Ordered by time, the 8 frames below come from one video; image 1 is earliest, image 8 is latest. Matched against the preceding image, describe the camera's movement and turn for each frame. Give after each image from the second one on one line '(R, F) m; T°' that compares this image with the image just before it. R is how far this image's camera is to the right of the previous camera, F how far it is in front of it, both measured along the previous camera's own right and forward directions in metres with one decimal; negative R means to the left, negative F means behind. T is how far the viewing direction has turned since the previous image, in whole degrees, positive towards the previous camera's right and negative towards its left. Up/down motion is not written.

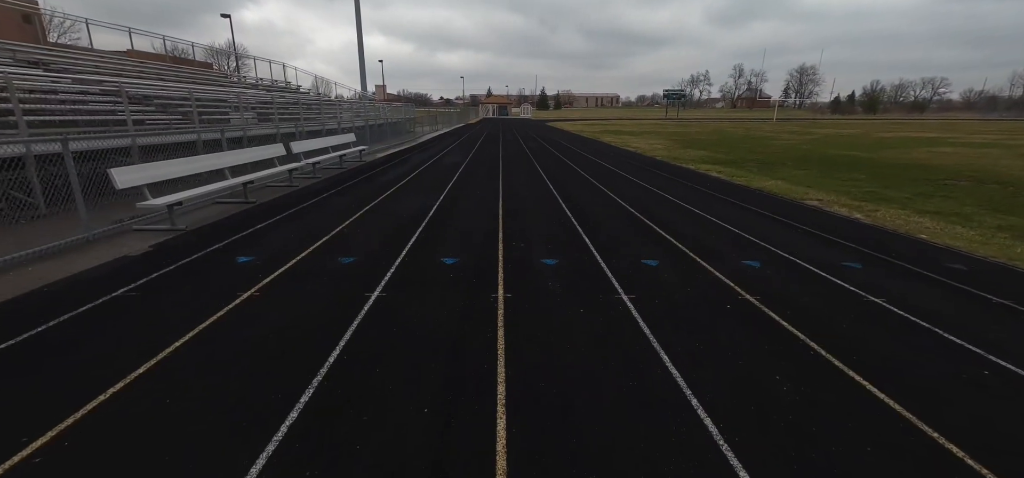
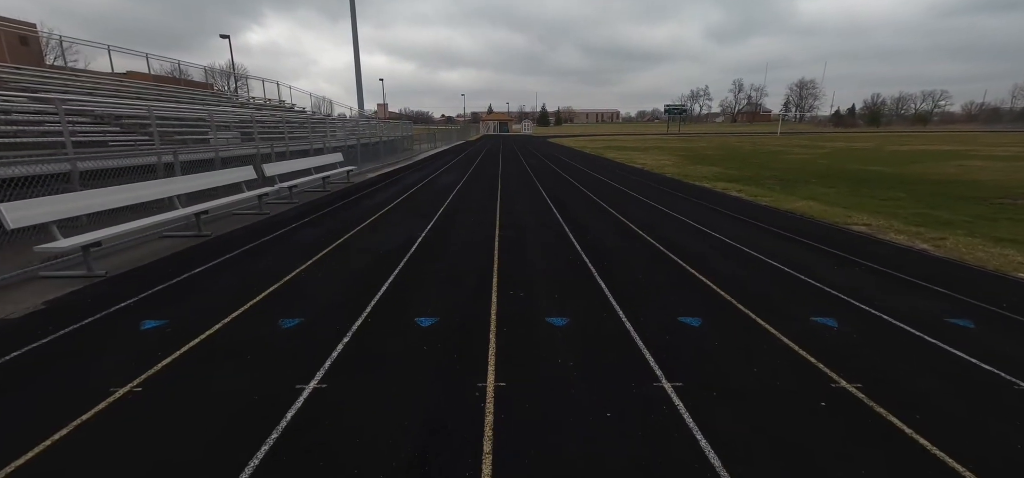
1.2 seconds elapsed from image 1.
(+0.1, +1.5) m; 0°
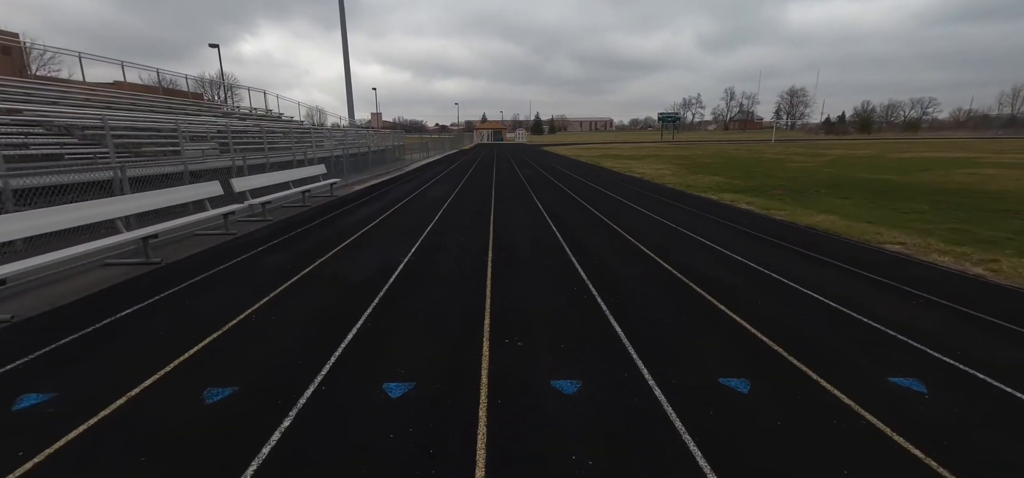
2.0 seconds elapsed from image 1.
(0.0, +1.1) m; +1°
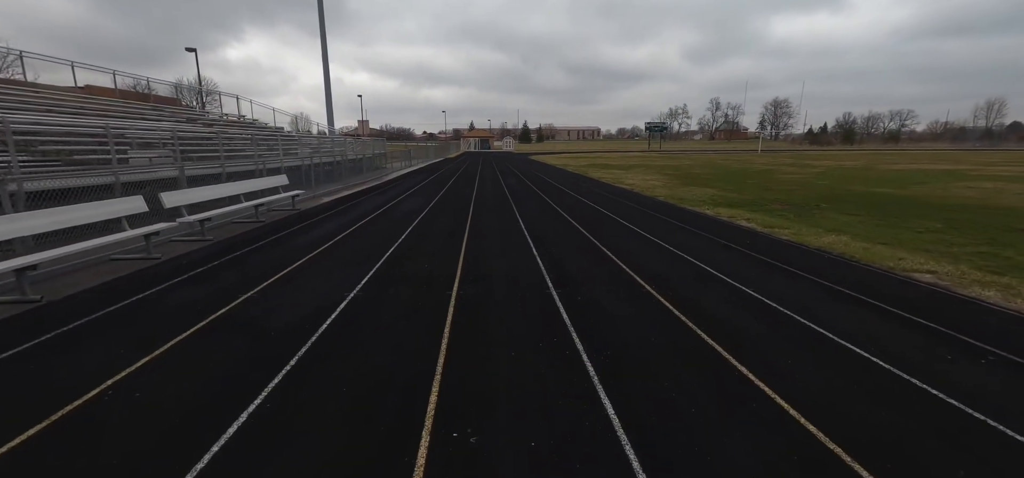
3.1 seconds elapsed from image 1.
(+0.3, +1.3) m; +1°
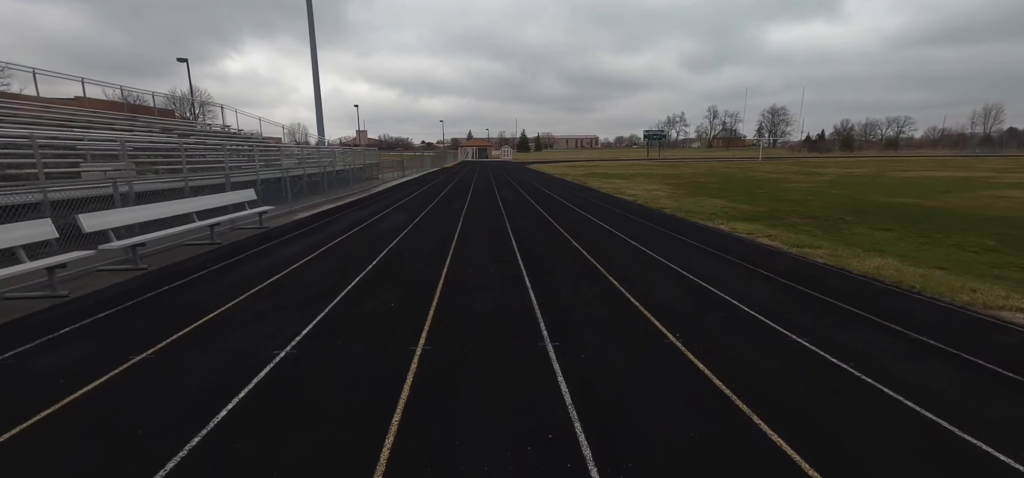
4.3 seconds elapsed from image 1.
(+0.2, +1.5) m; 0°
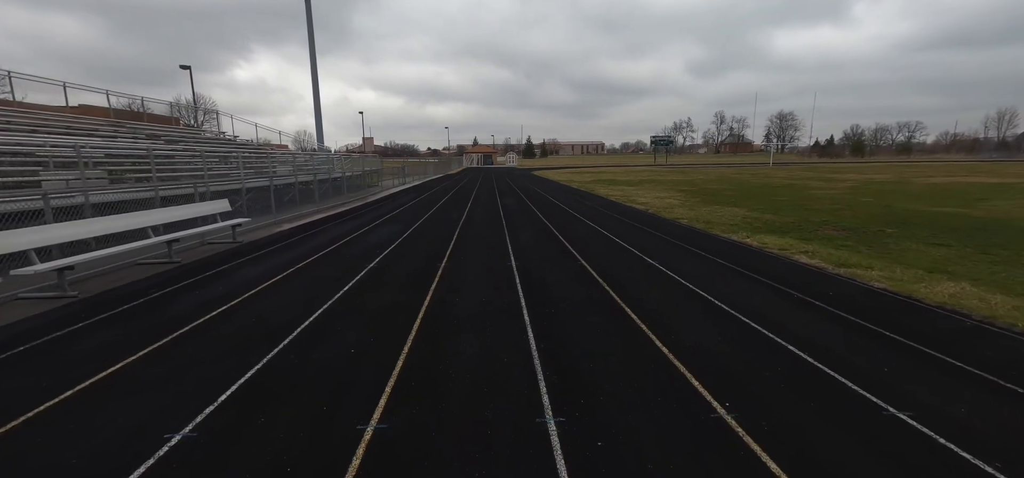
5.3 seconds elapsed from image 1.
(+0.1, +1.4) m; -1°
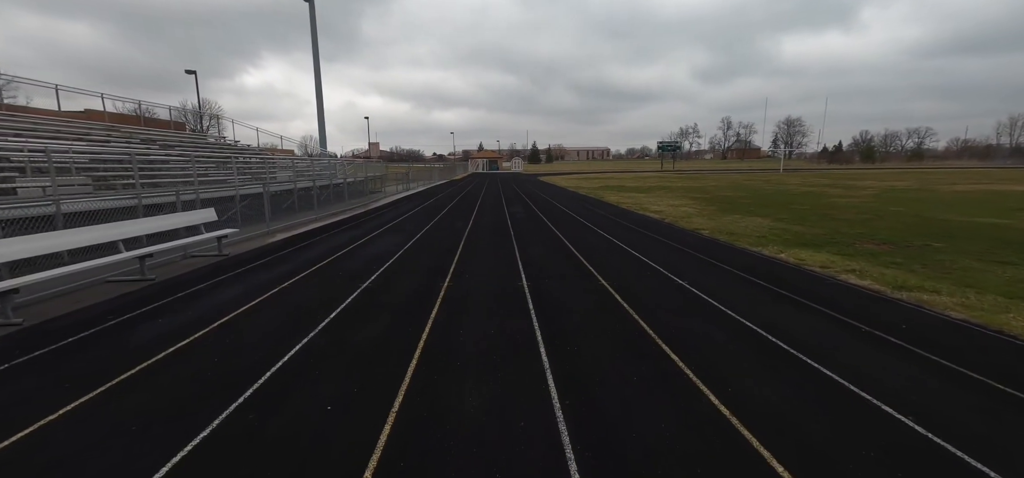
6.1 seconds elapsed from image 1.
(-0.1, +1.0) m; -1°
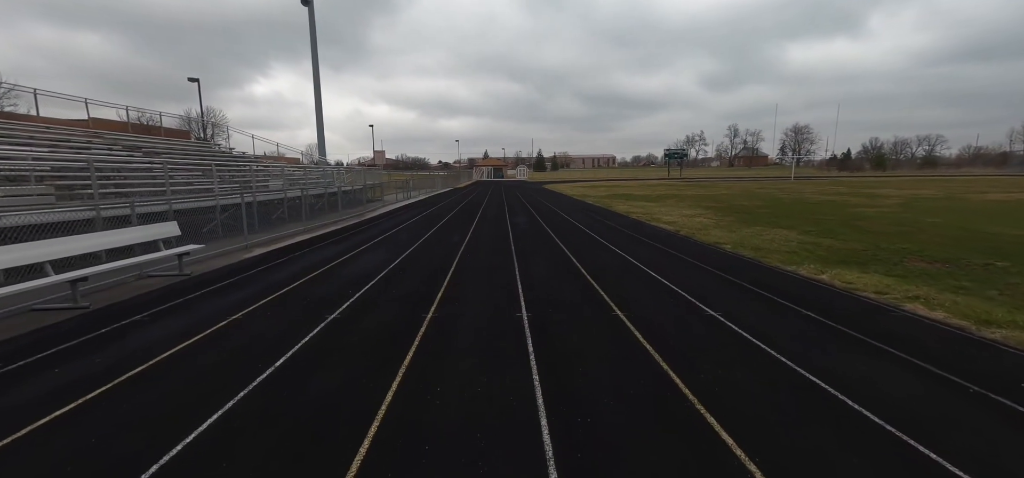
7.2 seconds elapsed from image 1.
(+0.1, +1.4) m; -1°
